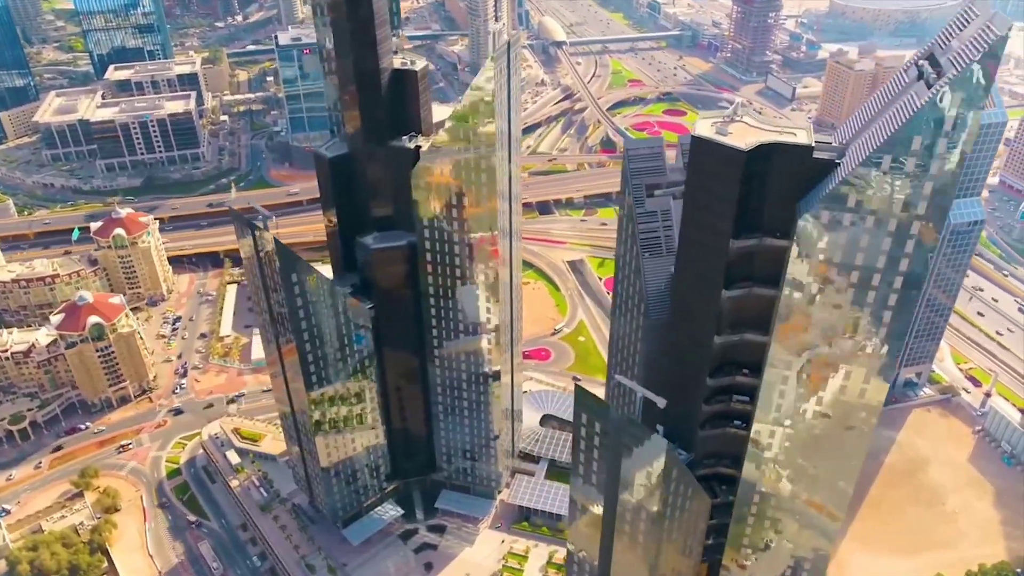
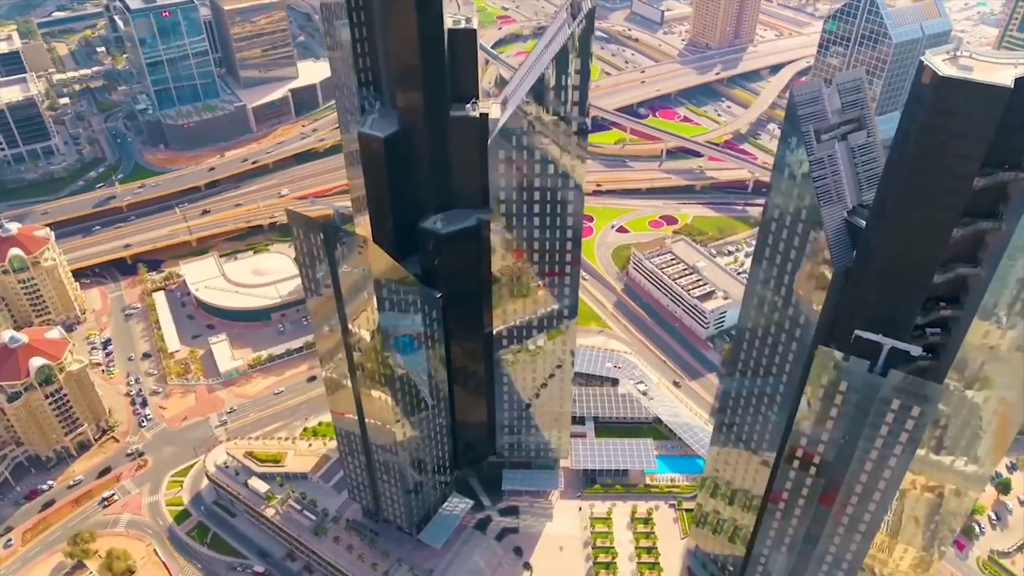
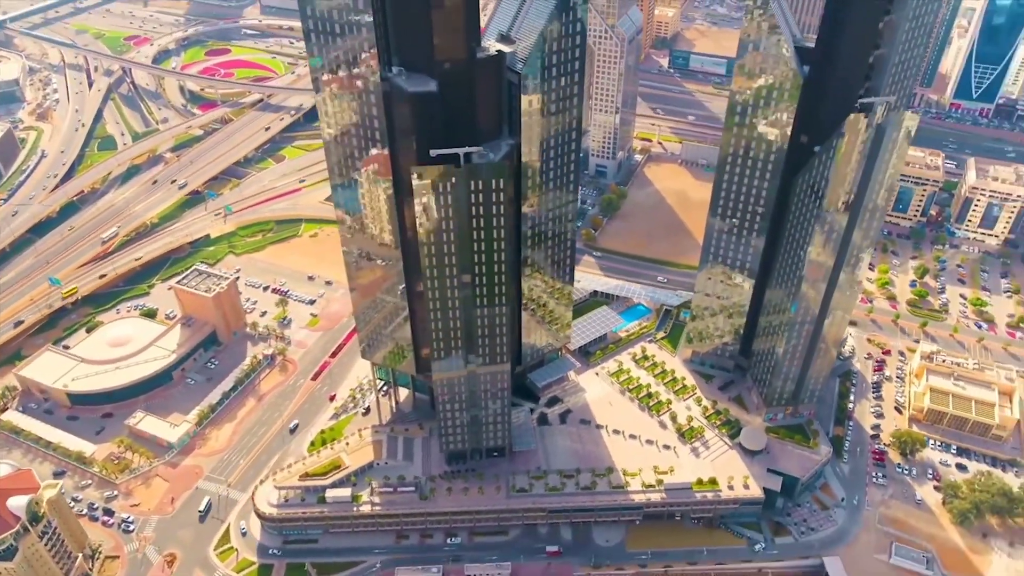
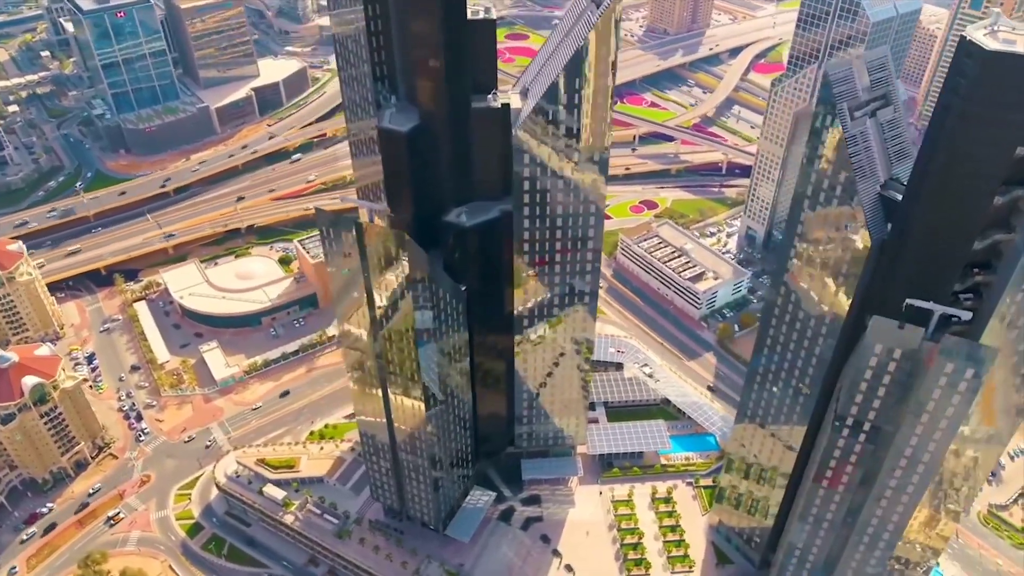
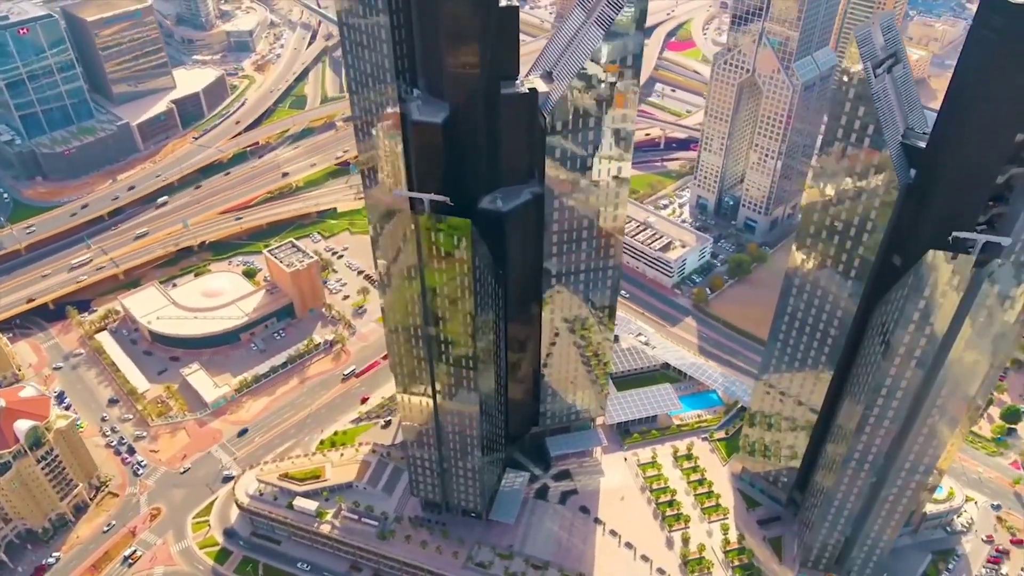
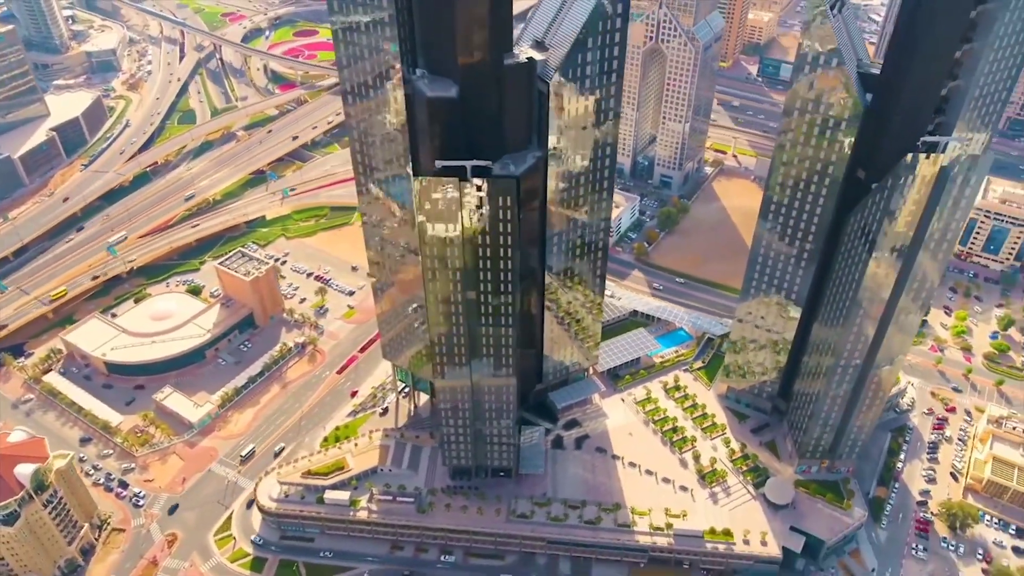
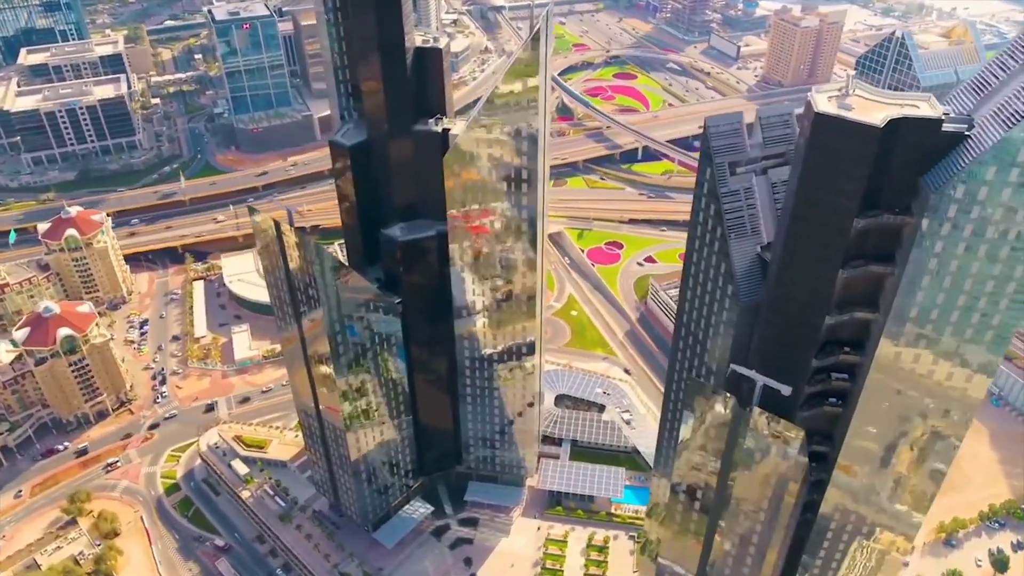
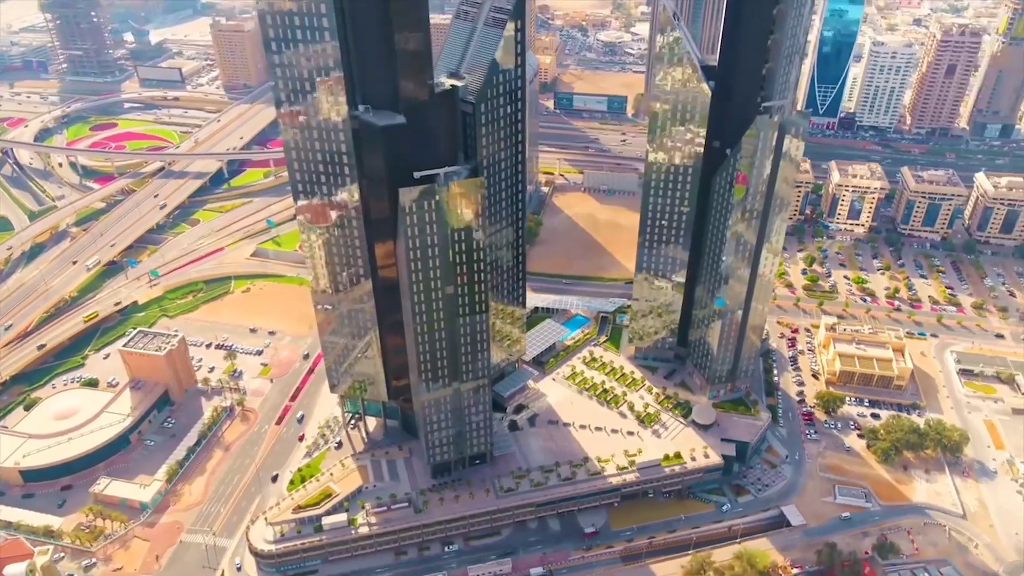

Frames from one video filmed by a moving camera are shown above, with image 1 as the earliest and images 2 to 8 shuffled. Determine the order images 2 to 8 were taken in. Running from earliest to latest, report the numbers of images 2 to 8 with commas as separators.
7, 2, 4, 5, 6, 3, 8
